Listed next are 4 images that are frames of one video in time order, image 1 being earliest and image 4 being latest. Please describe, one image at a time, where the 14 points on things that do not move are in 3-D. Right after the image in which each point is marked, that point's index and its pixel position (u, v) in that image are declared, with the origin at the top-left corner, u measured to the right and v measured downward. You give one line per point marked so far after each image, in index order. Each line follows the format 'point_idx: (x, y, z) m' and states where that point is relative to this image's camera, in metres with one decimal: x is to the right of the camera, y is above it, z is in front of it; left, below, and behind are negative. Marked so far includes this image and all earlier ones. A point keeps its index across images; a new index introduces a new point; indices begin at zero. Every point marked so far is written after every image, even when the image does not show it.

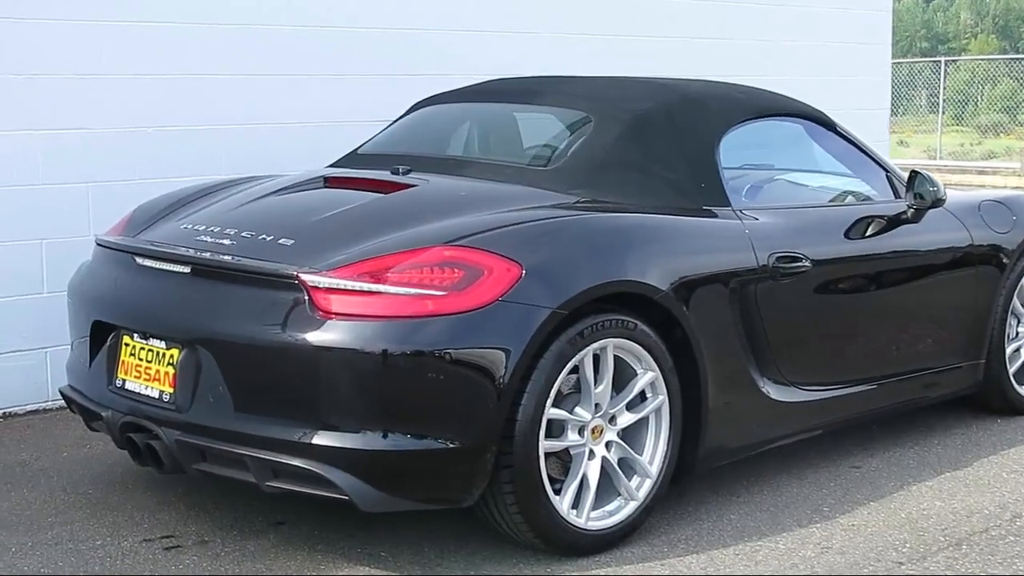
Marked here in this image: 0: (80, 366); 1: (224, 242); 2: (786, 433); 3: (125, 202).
0: (-1.2, -0.2, +4.4) m
1: (-0.7, +0.1, +4.0) m
2: (+0.8, -0.4, +4.6) m
3: (-1.4, +0.3, +5.6) m
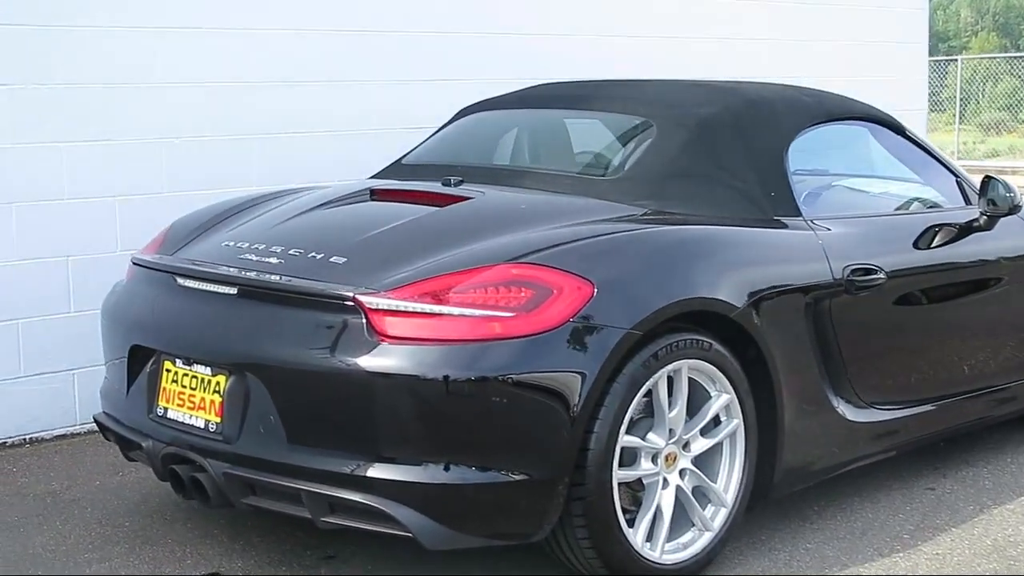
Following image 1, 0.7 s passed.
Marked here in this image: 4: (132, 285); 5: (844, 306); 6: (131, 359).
0: (-1.1, -0.3, +4.1) m
1: (-0.6, +0.1, +3.8) m
2: (+1.0, -0.5, +4.3) m
3: (-1.2, +0.3, +5.4) m
4: (-1.0, 0.0, +4.1) m
5: (+0.9, 0.0, +4.2) m
6: (-1.0, -0.2, +4.0) m
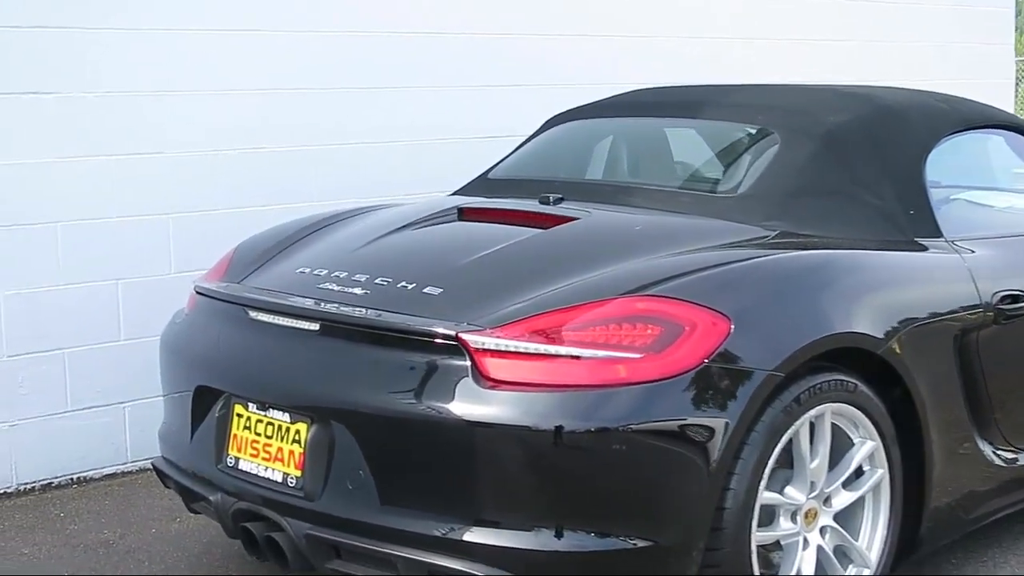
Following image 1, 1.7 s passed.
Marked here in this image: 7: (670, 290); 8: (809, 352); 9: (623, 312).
0: (-0.8, -0.4, +3.7) m
1: (-0.3, 0.0, +3.3) m
2: (+1.2, -0.5, +3.9) m
3: (-1.0, +0.2, +4.9) m
4: (-0.8, -0.1, +3.7) m
5: (+1.2, -0.1, +3.7) m
6: (-0.7, -0.3, +3.6) m
7: (+0.3, 0.0, +3.1) m
8: (+0.6, -0.1, +3.2) m
9: (+0.2, 0.0, +3.1) m
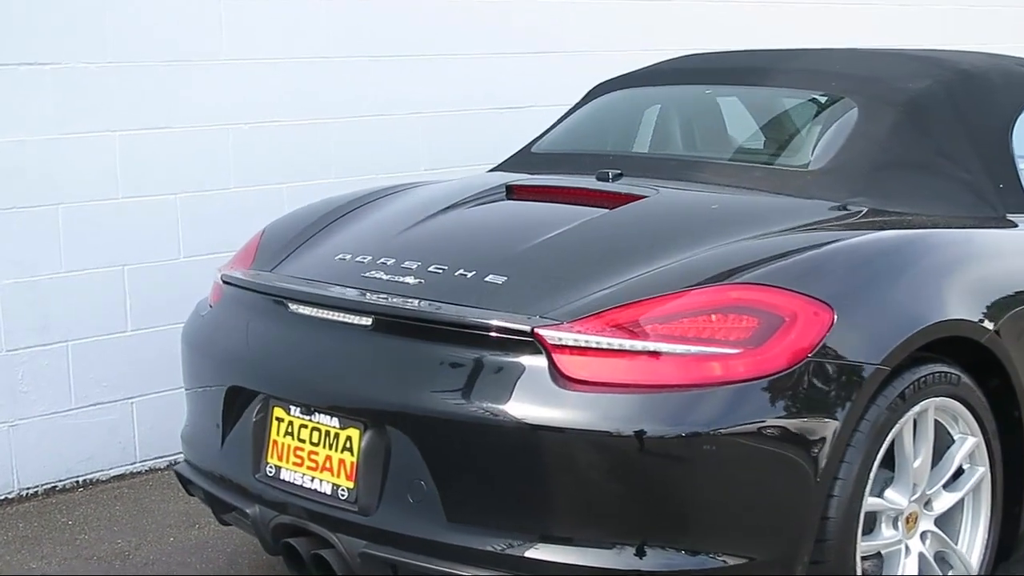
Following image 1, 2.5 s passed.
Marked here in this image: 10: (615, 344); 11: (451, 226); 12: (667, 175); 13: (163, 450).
0: (-0.7, -0.3, +3.4) m
1: (-0.2, 0.0, +3.0) m
2: (+1.4, -0.5, +3.6) m
3: (-0.9, +0.2, +4.6) m
4: (-0.6, 0.0, +3.4) m
5: (+1.3, -0.1, +3.4) m
6: (-0.6, -0.2, +3.2) m
7: (+0.5, 0.0, +2.8) m
8: (+0.7, -0.1, +2.9) m
9: (+0.4, 0.0, +2.8) m
10: (+0.2, -0.1, +2.7) m
11: (-0.1, +0.1, +3.3) m
12: (+0.3, +0.3, +3.5) m
13: (-1.0, -0.5, +4.6) m
